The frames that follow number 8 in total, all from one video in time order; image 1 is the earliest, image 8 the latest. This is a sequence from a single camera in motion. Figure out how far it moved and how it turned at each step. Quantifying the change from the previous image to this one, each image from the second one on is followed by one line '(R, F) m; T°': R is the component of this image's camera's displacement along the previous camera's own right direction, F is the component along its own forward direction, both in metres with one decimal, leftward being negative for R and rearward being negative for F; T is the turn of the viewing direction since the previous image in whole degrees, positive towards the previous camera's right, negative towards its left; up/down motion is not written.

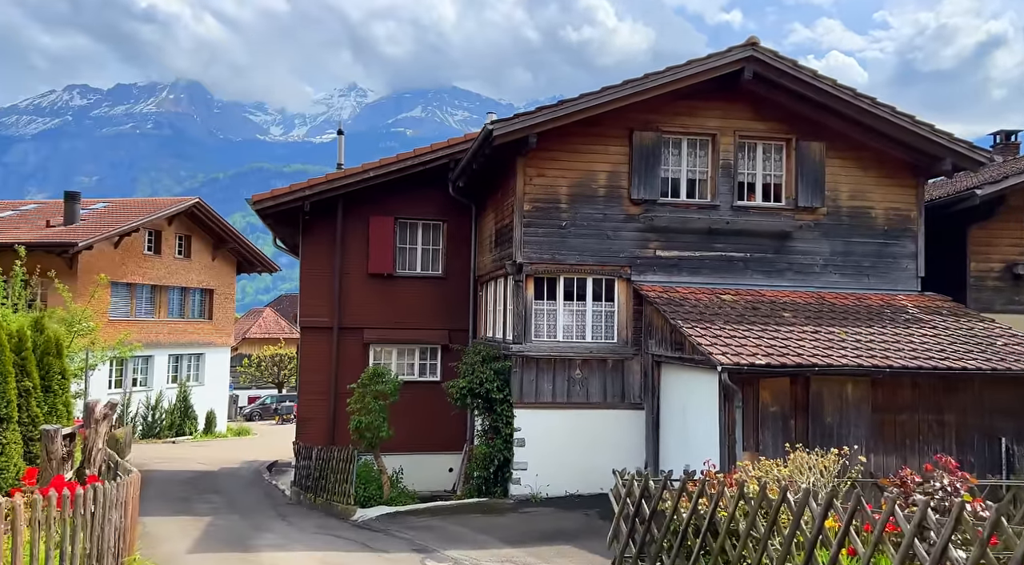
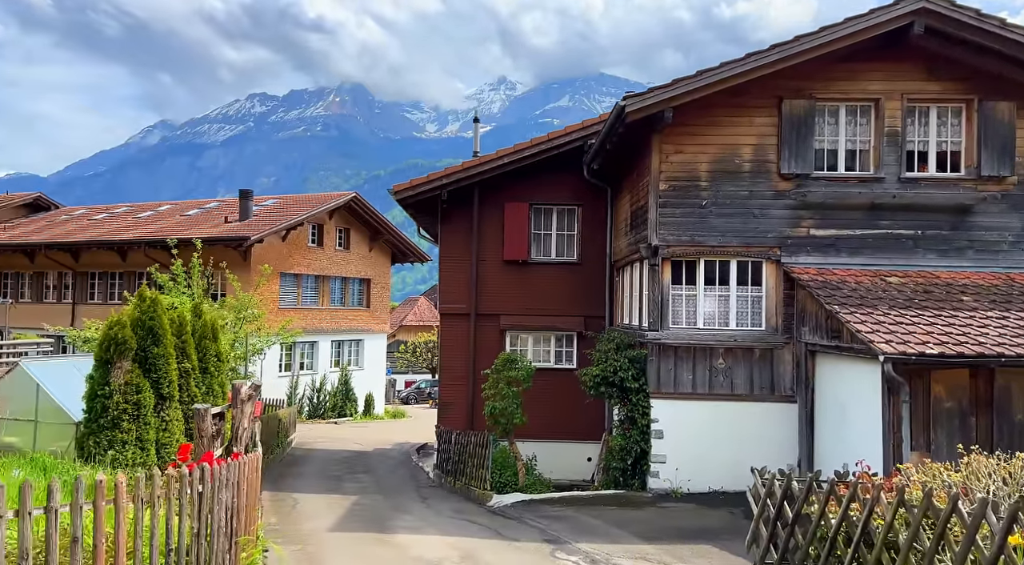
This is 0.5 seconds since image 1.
(+0.4, +0.5) m; -11°
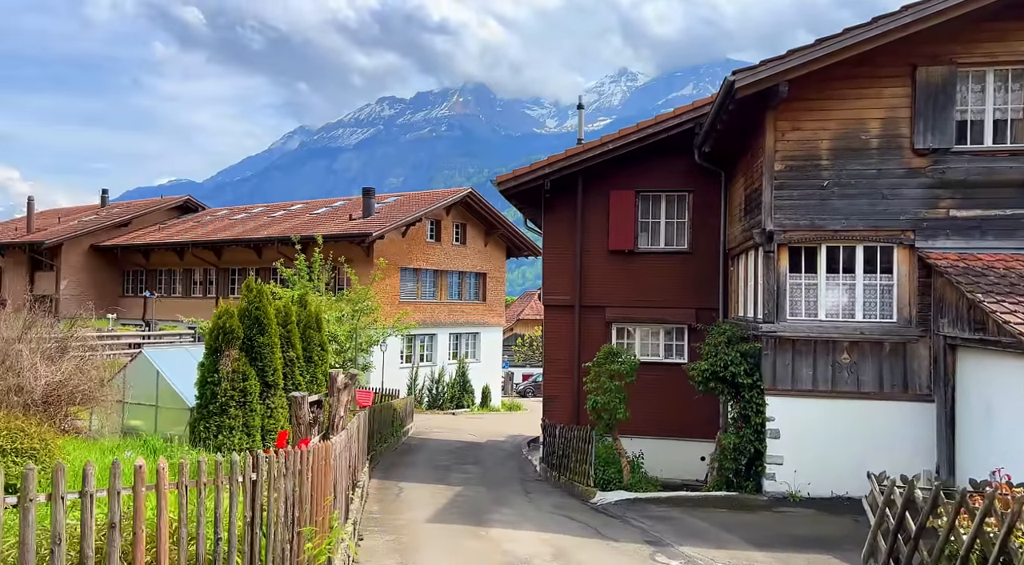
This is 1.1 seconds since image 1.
(+0.4, +0.5) m; -9°
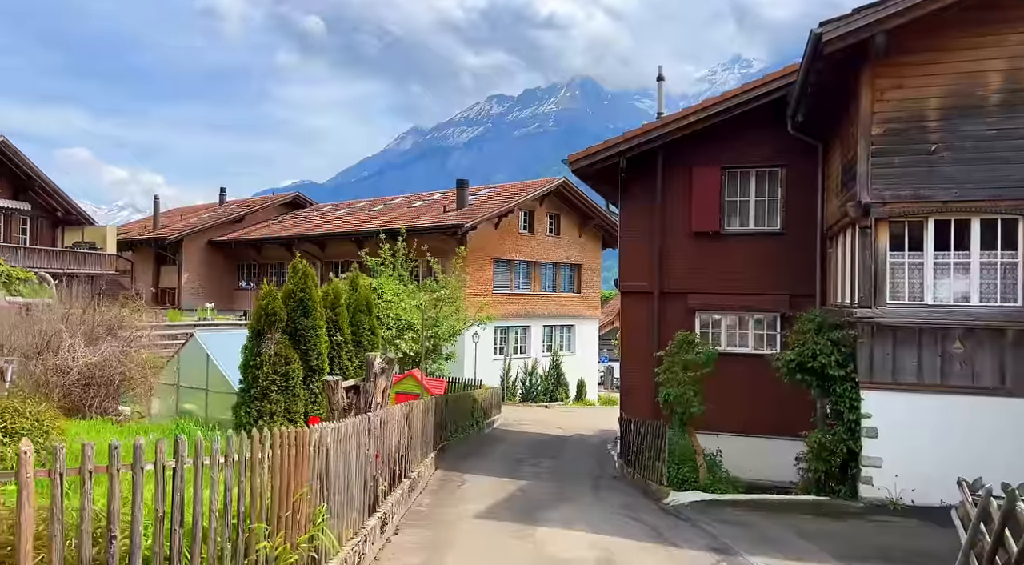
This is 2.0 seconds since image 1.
(+0.7, +0.9) m; -8°
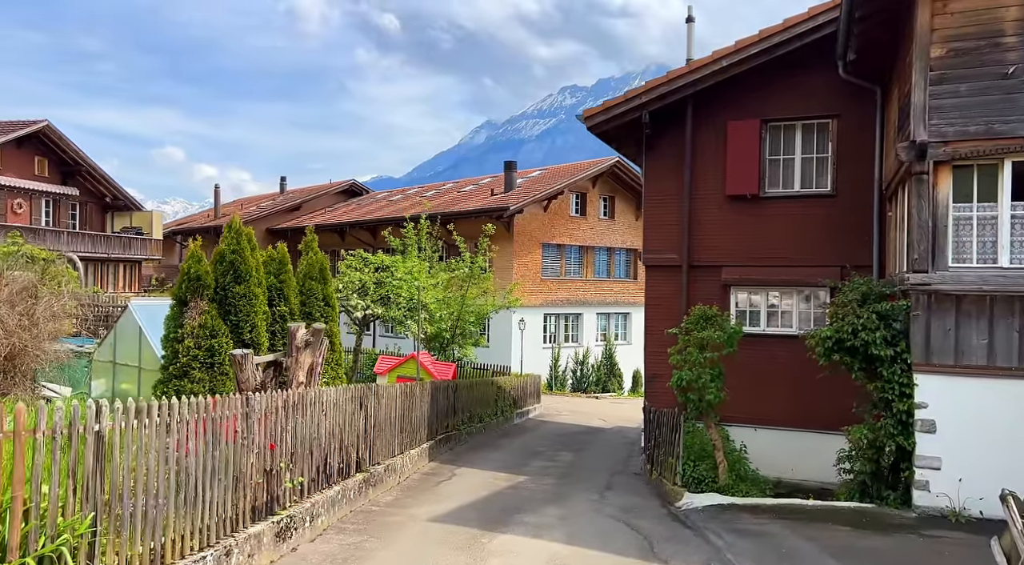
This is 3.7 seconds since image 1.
(+1.2, +1.8) m; -5°
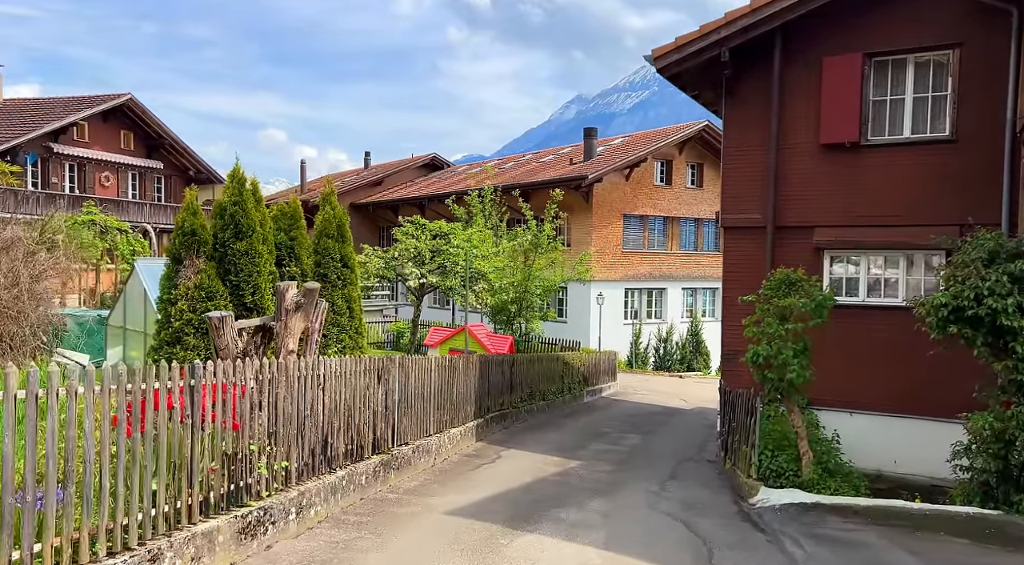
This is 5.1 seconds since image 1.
(+0.5, +1.4) m; -6°
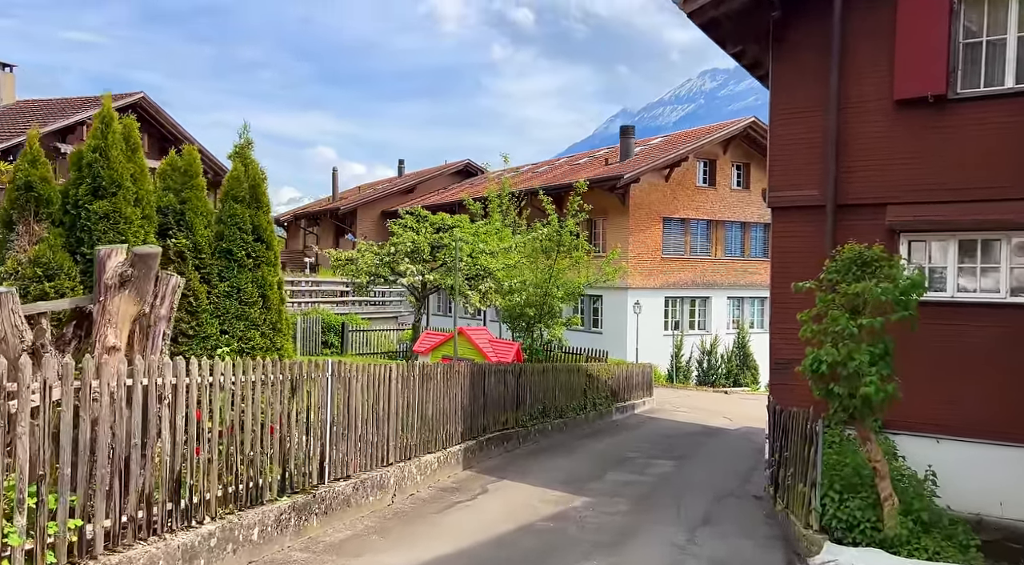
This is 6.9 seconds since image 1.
(+0.6, +2.3) m; -3°
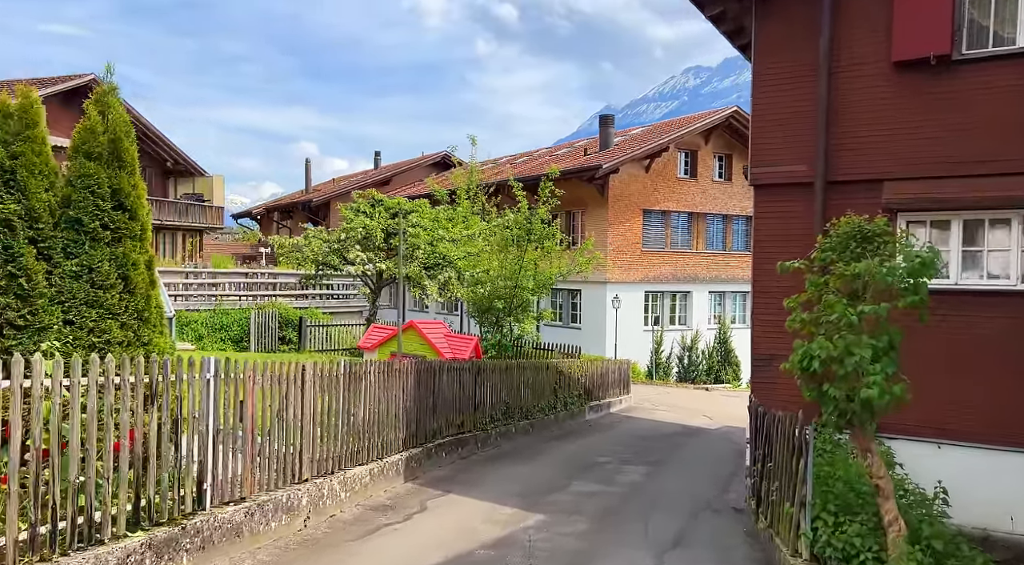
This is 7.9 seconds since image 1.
(+0.4, +1.2) m; +1°
